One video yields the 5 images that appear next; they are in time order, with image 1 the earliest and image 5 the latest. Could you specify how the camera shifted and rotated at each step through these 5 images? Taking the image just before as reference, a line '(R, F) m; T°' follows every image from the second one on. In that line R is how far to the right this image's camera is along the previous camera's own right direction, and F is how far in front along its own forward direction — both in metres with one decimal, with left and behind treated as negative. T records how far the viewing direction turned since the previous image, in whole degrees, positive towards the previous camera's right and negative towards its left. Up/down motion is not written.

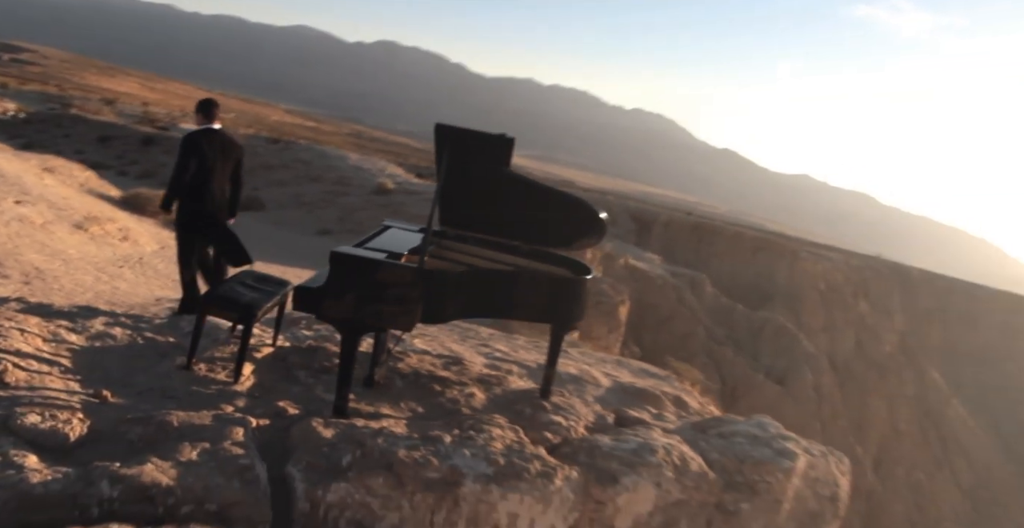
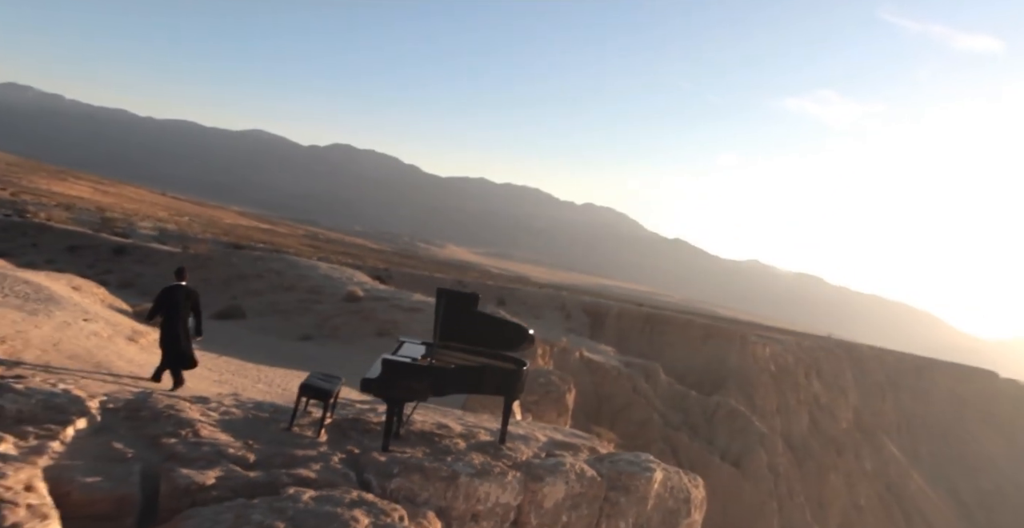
(0.0, -1.4) m; +2°
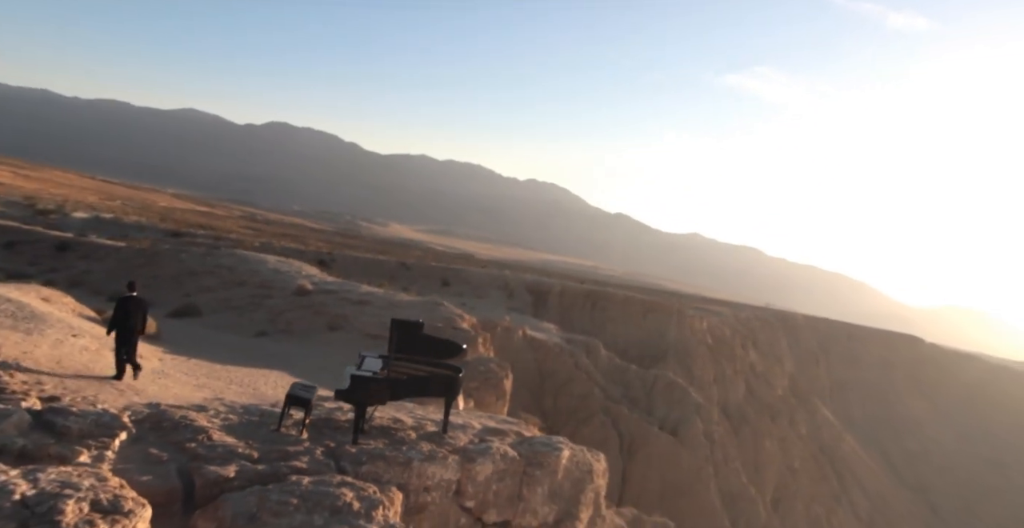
(+0.1, -1.0) m; +4°
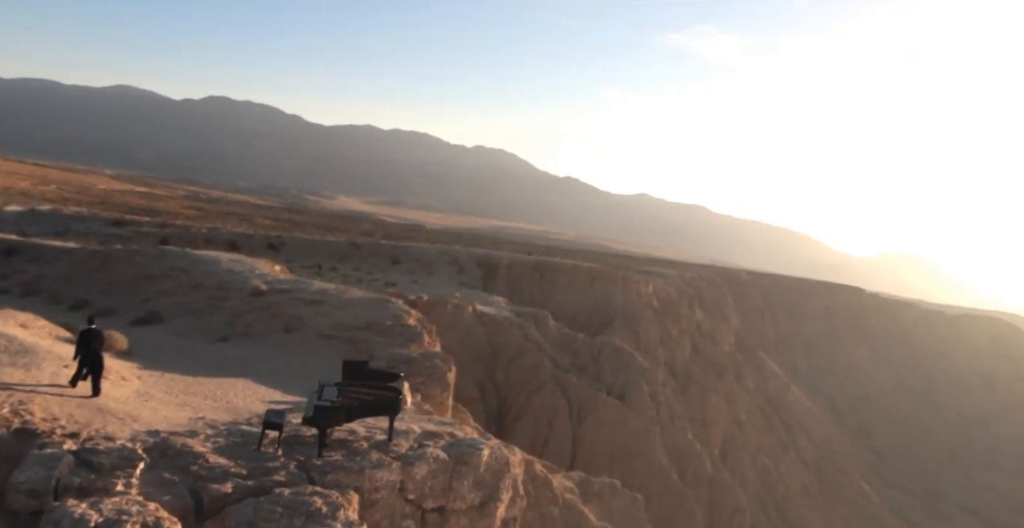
(+0.2, -1.2) m; +4°
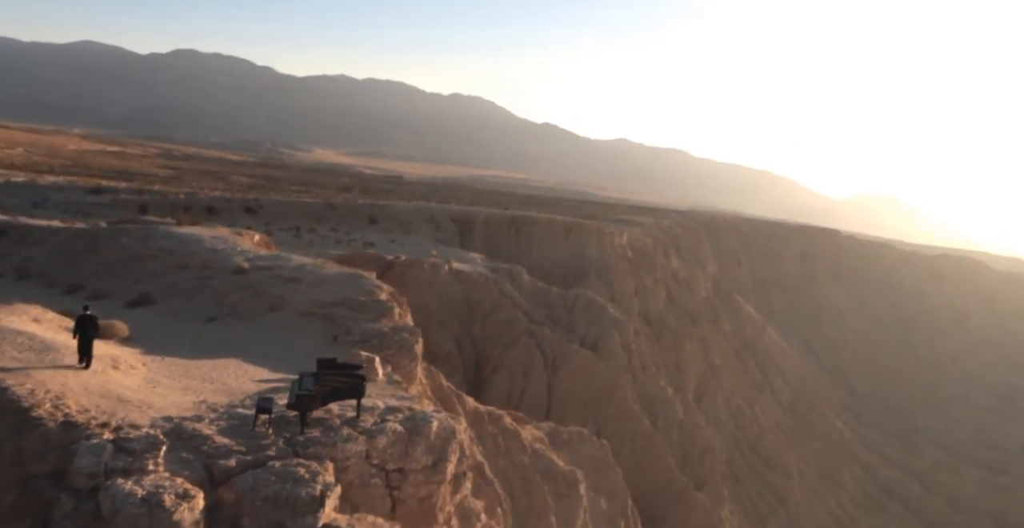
(+0.4, -1.3) m; +1°
